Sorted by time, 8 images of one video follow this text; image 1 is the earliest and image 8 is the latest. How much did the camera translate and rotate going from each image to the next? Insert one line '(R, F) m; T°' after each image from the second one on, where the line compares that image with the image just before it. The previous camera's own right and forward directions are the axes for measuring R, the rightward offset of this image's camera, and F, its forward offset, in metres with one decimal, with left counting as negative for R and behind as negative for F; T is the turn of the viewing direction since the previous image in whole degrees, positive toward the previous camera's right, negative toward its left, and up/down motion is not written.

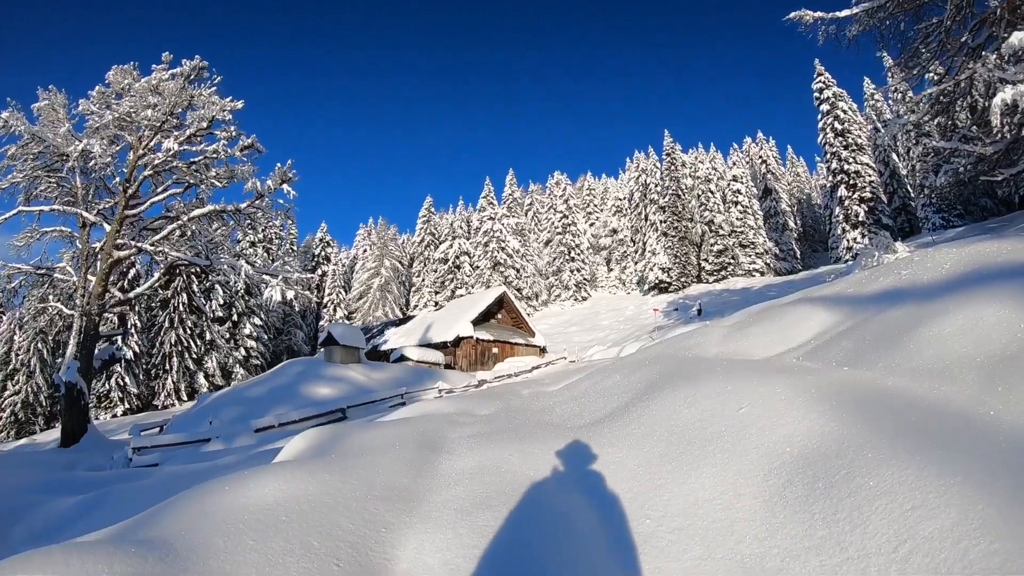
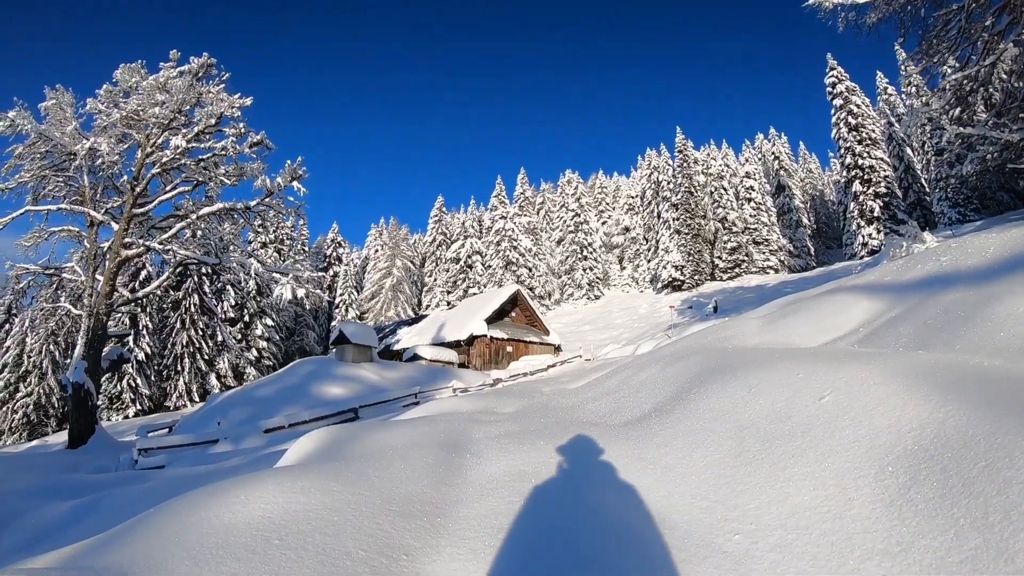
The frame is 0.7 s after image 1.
(-0.1, +0.4) m; -1°
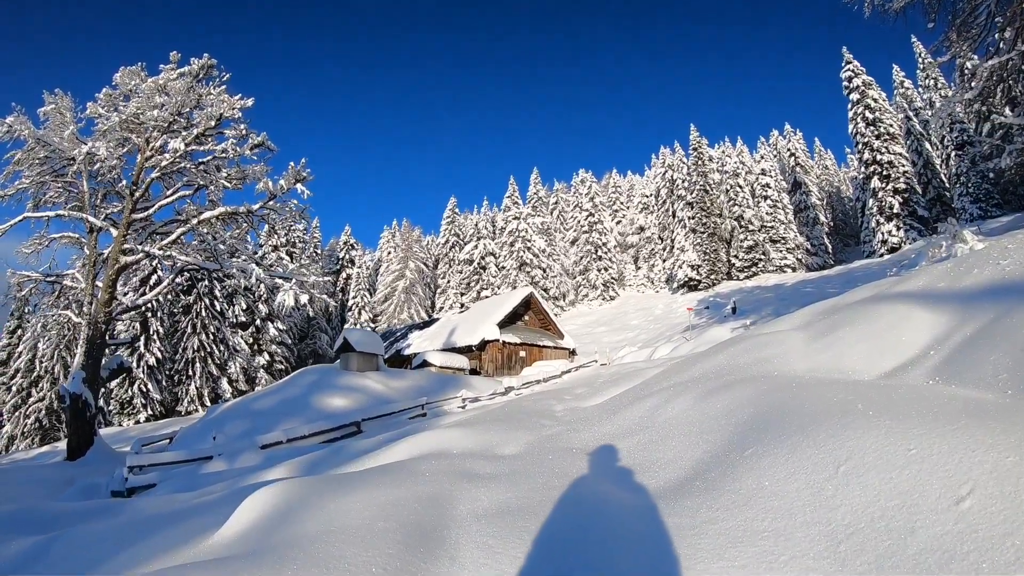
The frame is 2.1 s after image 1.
(0.0, +0.7) m; -1°
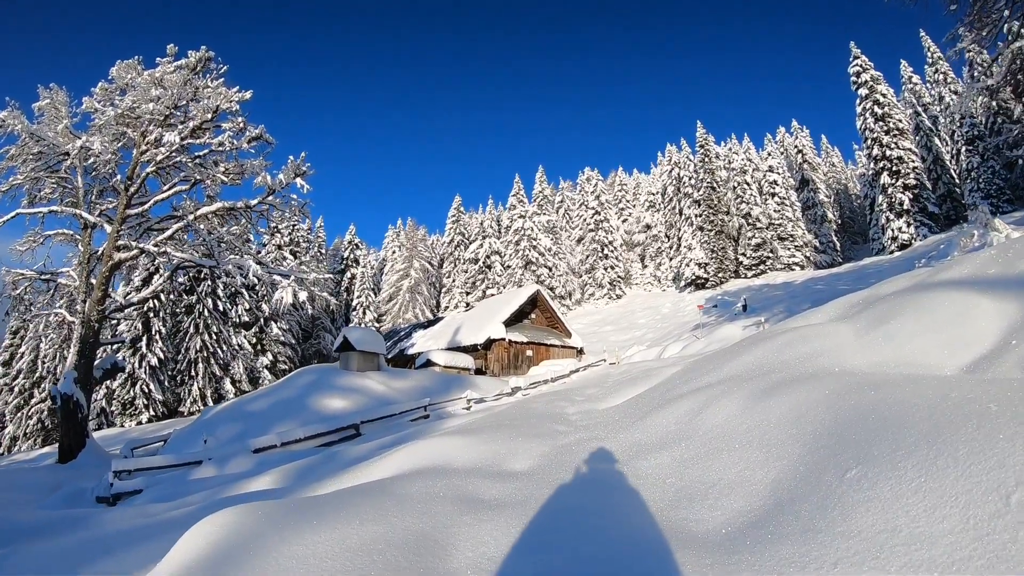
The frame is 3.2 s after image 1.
(0.0, +0.5) m; -1°
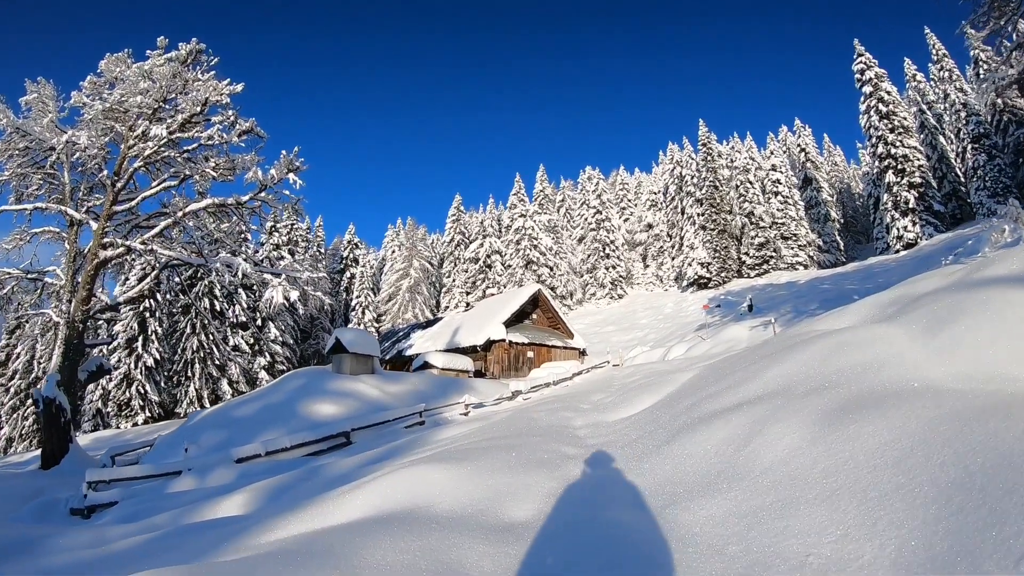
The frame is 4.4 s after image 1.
(0.0, +0.5) m; 0°
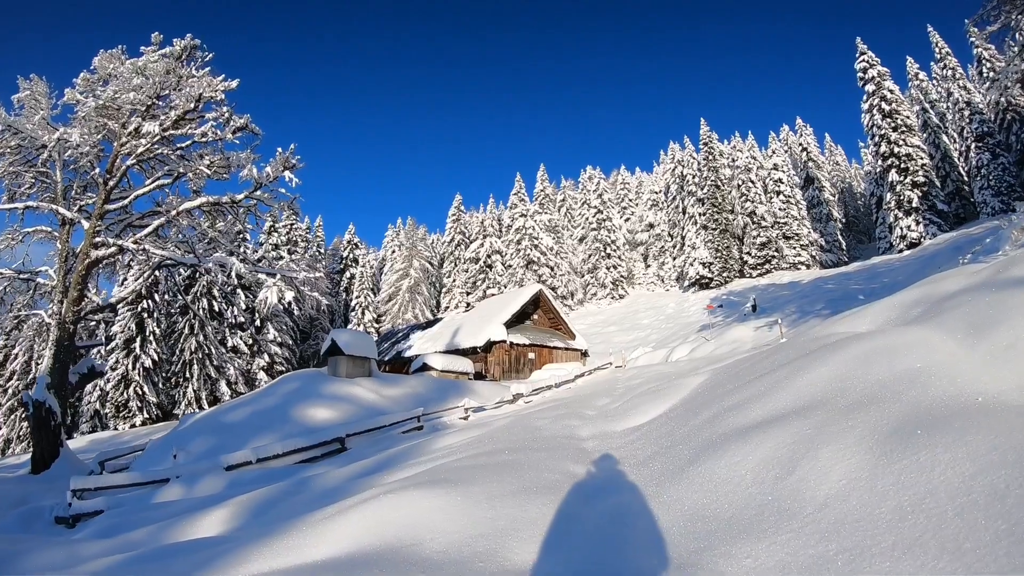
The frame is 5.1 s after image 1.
(0.0, +0.3) m; 0°
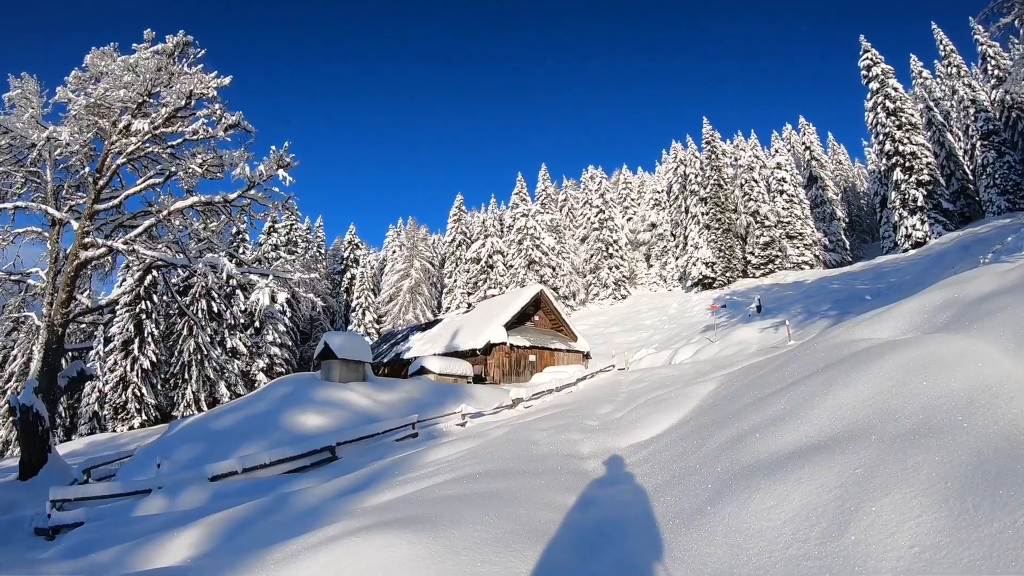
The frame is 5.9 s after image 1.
(+0.1, +0.3) m; 0°
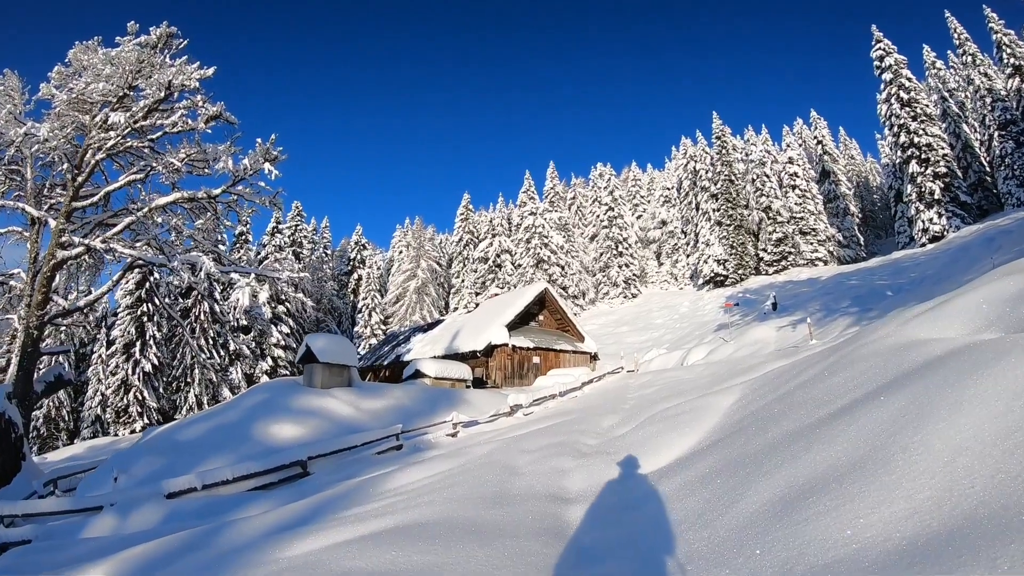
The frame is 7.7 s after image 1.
(+0.2, +0.8) m; -1°
